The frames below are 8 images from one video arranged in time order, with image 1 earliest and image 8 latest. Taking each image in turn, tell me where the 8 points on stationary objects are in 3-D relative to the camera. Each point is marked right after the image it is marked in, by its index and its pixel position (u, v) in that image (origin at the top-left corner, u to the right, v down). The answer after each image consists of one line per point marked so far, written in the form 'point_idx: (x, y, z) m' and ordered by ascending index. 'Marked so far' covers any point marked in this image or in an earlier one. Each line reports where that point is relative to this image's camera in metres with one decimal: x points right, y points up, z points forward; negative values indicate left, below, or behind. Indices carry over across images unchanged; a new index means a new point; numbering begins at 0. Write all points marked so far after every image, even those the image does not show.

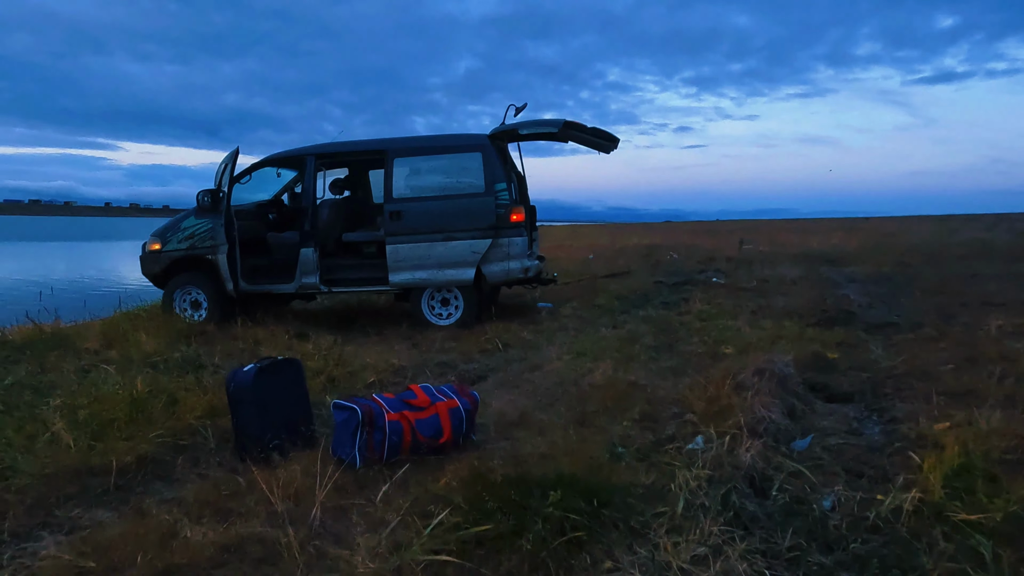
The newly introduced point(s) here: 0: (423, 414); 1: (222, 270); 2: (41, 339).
0: (-0.4, -0.5, +2.9) m
1: (-2.9, +0.2, +6.5) m
2: (-4.0, -0.4, +5.6) m
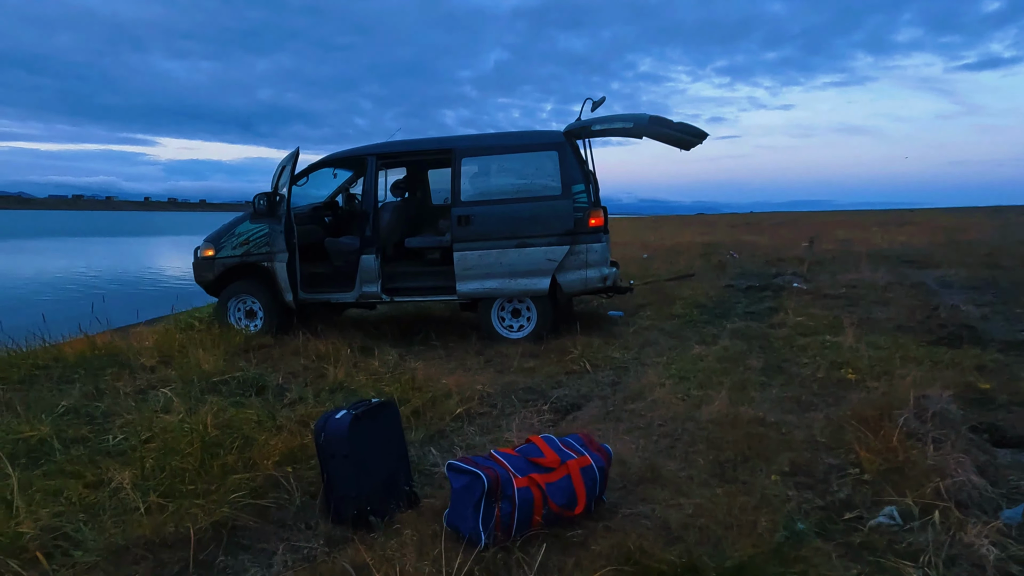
0: (+0.1, -0.7, +2.4) m
1: (-2.2, +0.1, +6.1) m
2: (-3.3, -0.5, +5.3) m
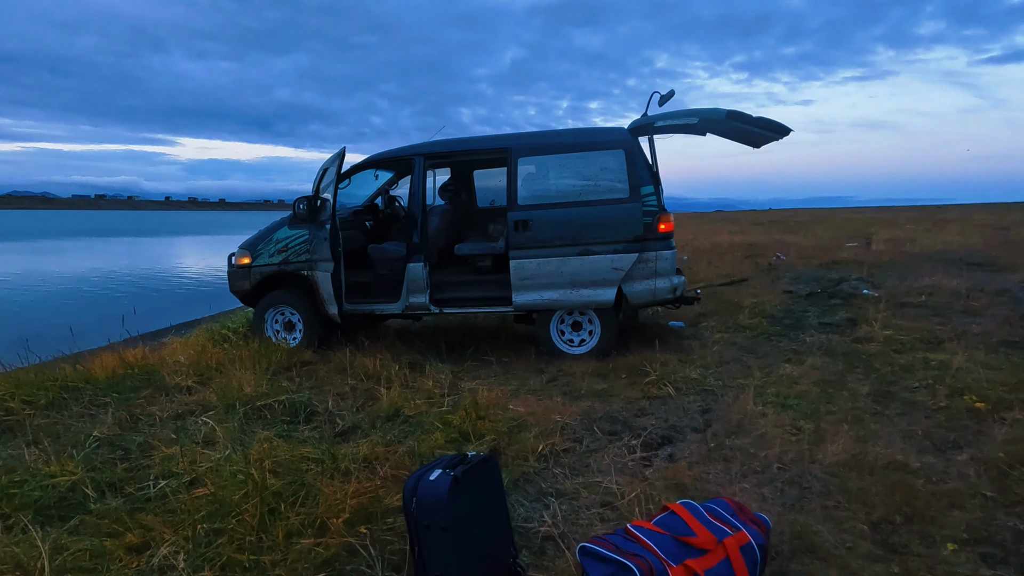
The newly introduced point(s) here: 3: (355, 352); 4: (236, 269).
0: (+0.6, -0.8, +1.9) m
1: (-1.6, 0.0, +5.7) m
2: (-2.8, -0.6, +4.9) m
3: (-1.3, -0.6, +5.6) m
4: (-2.5, +0.2, +6.0) m
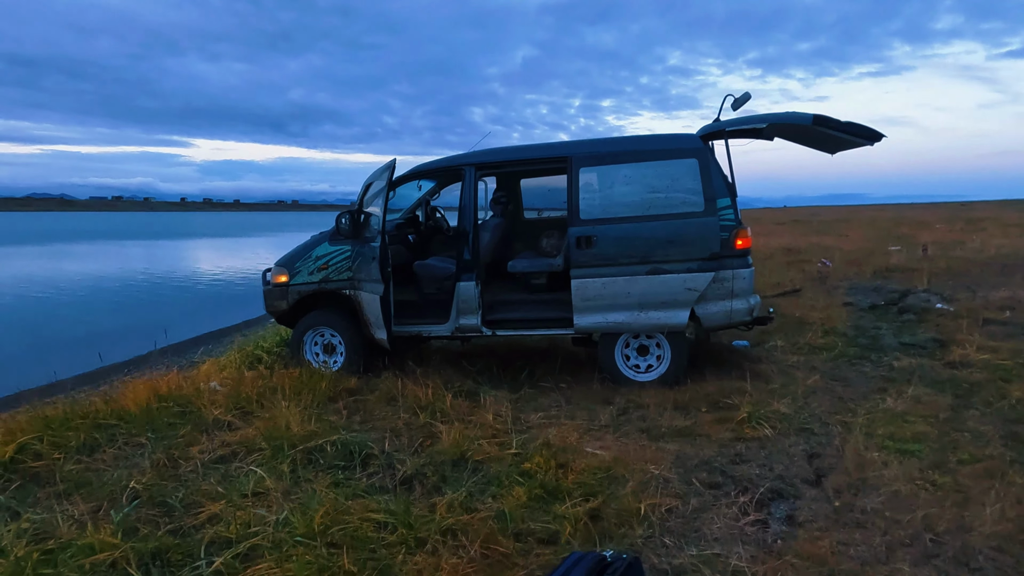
0: (+1.0, -0.9, +1.4) m
1: (-1.2, -0.2, +5.3) m
2: (-2.4, -0.8, +4.5) m
3: (-0.8, -0.7, +5.1) m
4: (-2.0, 0.0, +5.6) m
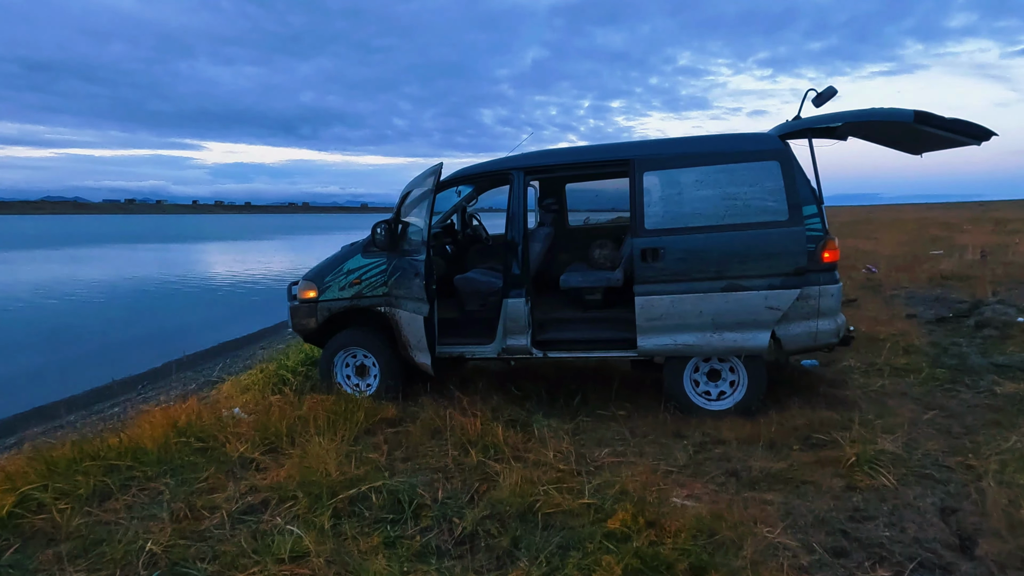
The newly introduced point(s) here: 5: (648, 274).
0: (+1.3, -1.1, +0.9) m
1: (-0.8, -0.3, +4.8) m
2: (-2.0, -0.9, +4.0) m
3: (-0.5, -0.8, +4.6) m
4: (-1.7, -0.1, +5.1) m
5: (+0.9, +0.1, +4.4) m
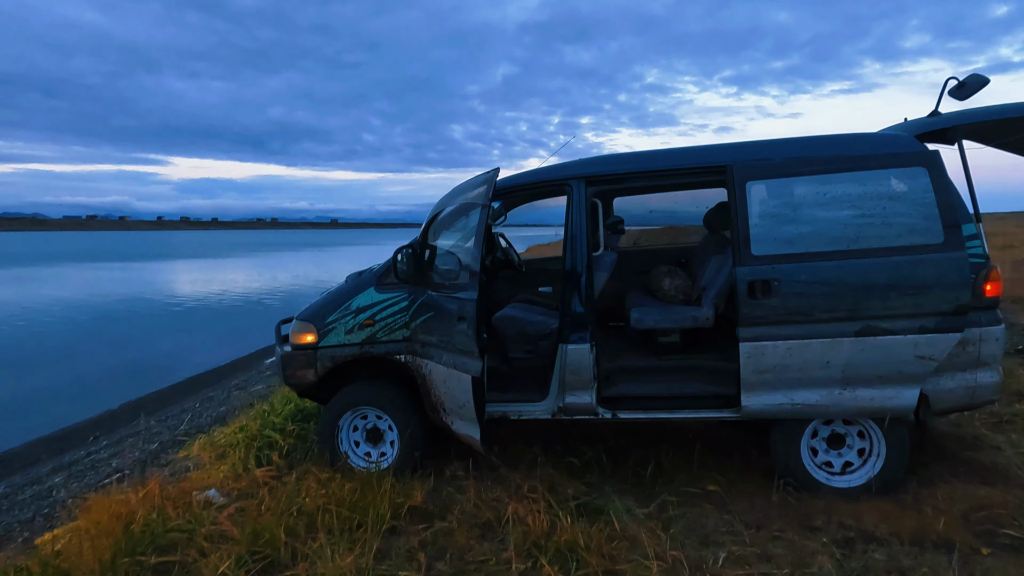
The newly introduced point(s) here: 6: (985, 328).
0: (+1.8, -1.2, -0.1) m
1: (-0.4, -0.6, +3.6) m
2: (-1.6, -1.2, +2.8) m
3: (-0.1, -1.1, +3.5) m
4: (-1.3, -0.4, +4.0) m
5: (+1.3, -0.1, +3.4) m
6: (+2.4, -0.2, +3.3) m
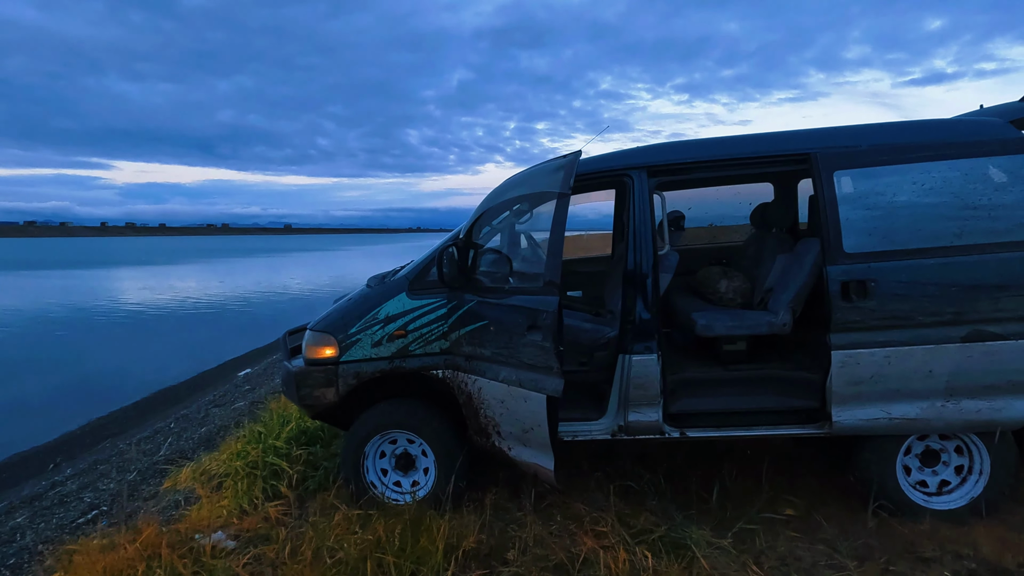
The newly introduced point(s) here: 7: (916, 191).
0: (+2.4, -1.2, -0.5) m
1: (-0.1, -0.6, +3.2) m
2: (-1.3, -1.2, +2.3) m
3: (+0.2, -1.1, +3.1) m
4: (-1.0, -0.4, +3.5) m
5: (+1.6, -0.1, +3.0) m
6: (+2.7, -0.2, +3.0) m
7: (+1.9, +0.5, +3.1) m
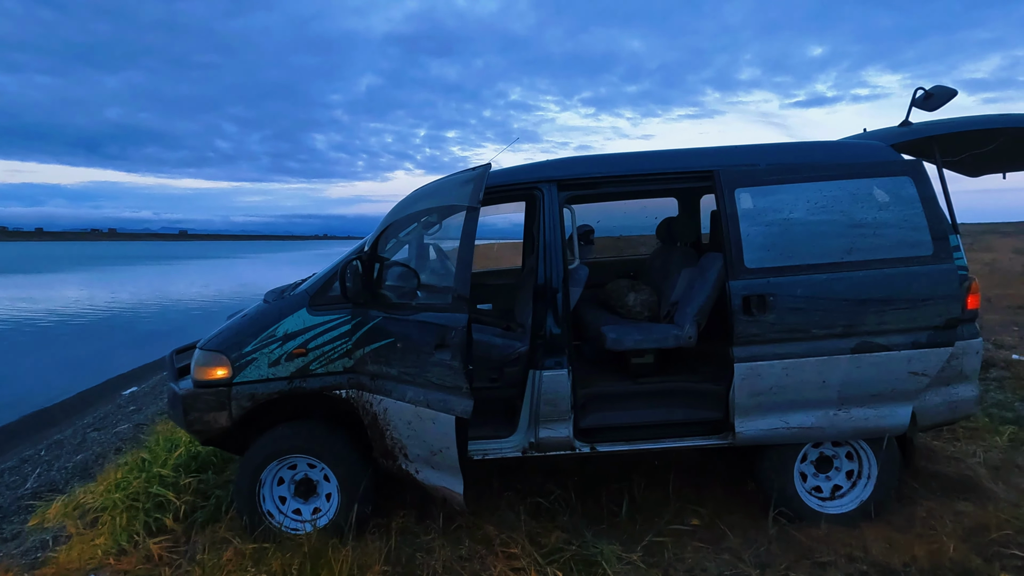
0: (+2.4, -1.2, -0.2) m
1: (-0.6, -0.7, +3.0) m
2: (-1.5, -1.3, +2.0) m
3: (-0.2, -1.2, +3.0) m
4: (-1.5, -0.5, +3.2) m
5: (+1.2, -0.2, +3.1) m
6: (+2.3, -0.3, +3.3) m
7: (+1.5, +0.4, +3.3) m
